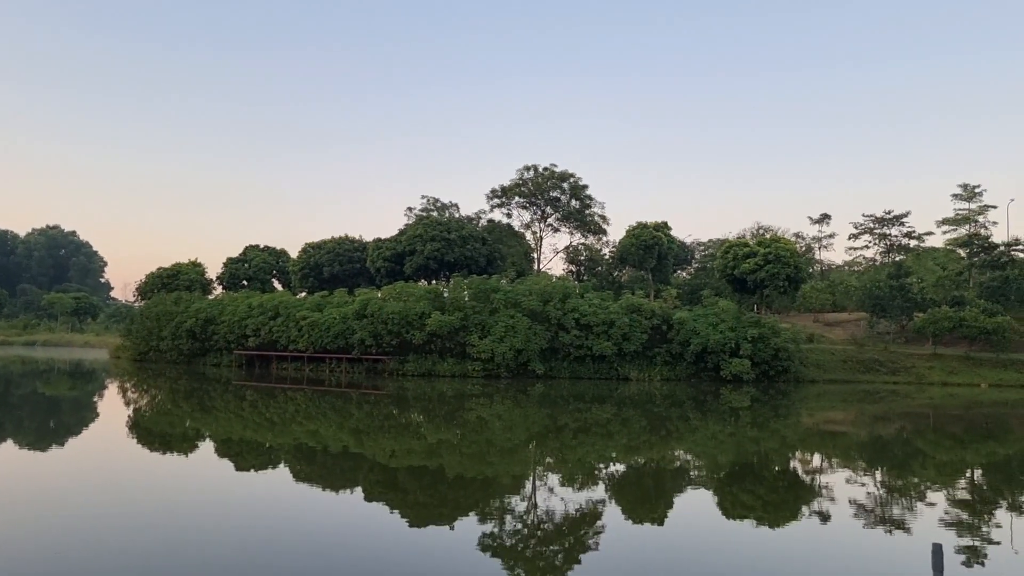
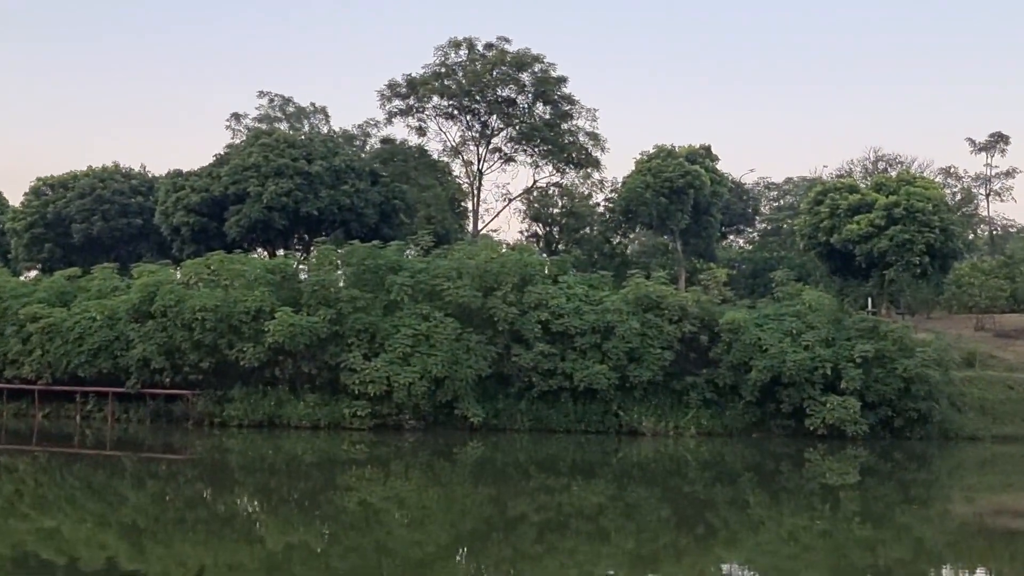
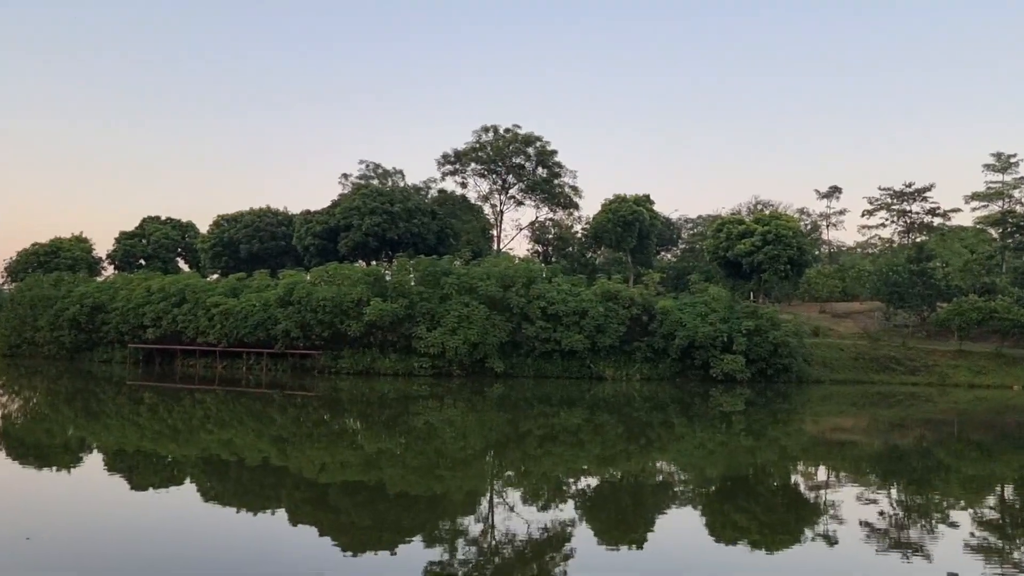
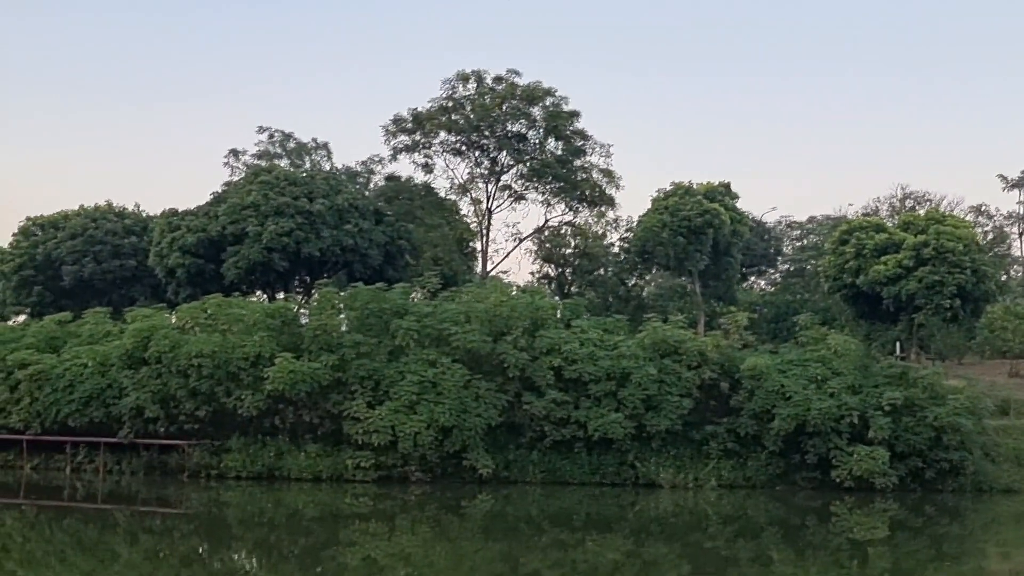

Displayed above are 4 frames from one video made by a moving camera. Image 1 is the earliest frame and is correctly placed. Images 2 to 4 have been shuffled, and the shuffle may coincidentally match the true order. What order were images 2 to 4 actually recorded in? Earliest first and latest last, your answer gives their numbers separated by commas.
3, 2, 4
